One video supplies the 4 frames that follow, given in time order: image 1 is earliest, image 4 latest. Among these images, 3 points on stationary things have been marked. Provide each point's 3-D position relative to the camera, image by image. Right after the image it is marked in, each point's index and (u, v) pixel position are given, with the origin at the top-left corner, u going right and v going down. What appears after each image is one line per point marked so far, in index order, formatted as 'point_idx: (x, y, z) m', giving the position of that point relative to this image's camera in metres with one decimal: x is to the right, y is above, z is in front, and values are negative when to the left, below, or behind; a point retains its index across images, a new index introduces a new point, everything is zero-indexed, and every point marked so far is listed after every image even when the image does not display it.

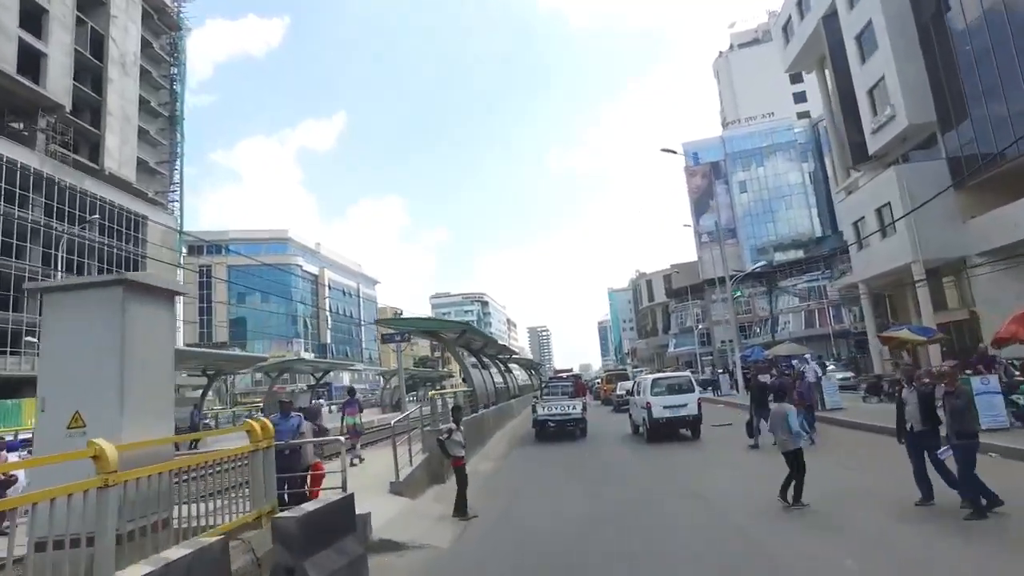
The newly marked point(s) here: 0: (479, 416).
0: (-0.8, -3.2, +16.5) m
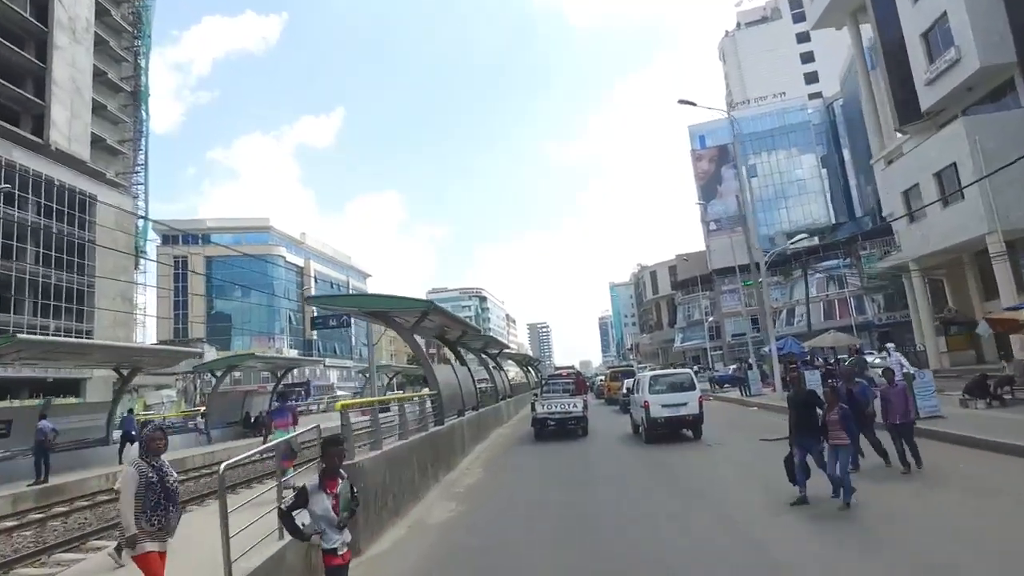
0: (-1.2, -2.6, +12.2) m
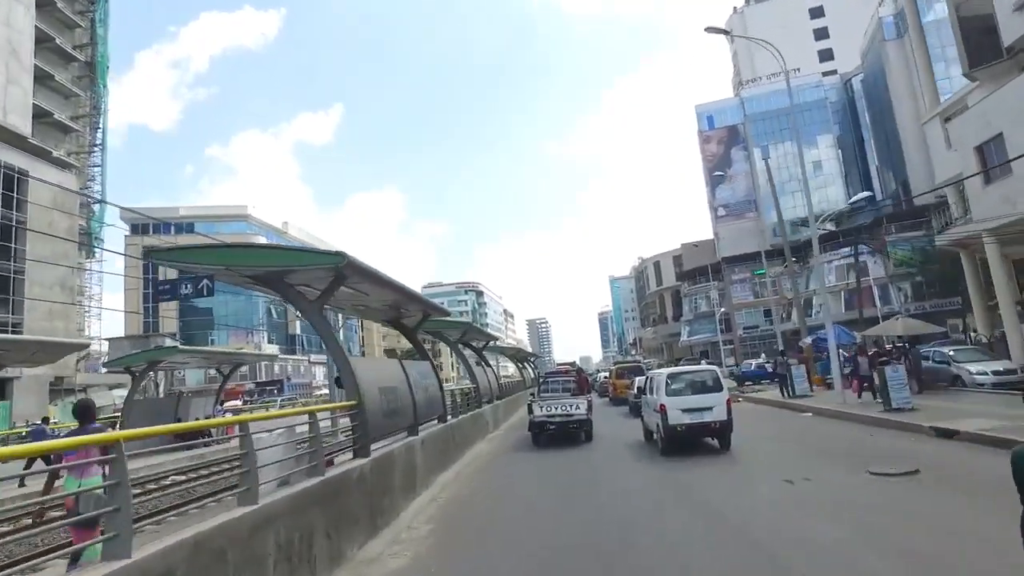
0: (-1.6, -2.0, +7.8) m
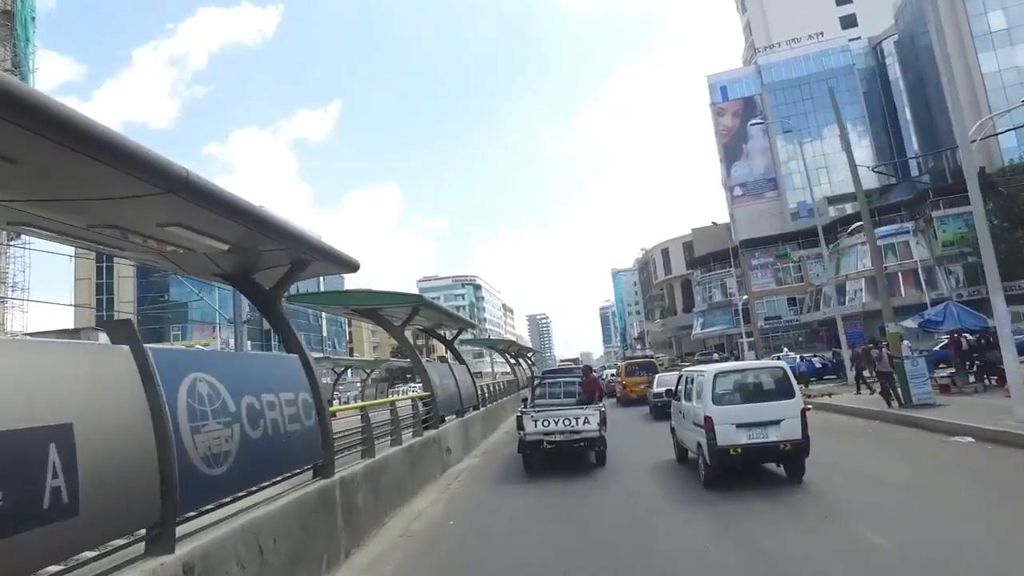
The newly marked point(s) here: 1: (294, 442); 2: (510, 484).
0: (-2.0, -1.3, +1.7) m
1: (-1.8, -1.3, +5.5) m
2: (0.0, -4.0, +13.2) m
